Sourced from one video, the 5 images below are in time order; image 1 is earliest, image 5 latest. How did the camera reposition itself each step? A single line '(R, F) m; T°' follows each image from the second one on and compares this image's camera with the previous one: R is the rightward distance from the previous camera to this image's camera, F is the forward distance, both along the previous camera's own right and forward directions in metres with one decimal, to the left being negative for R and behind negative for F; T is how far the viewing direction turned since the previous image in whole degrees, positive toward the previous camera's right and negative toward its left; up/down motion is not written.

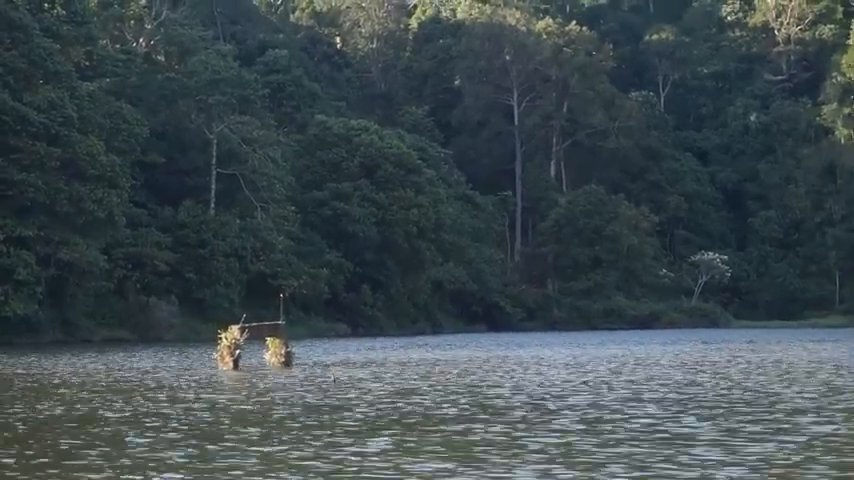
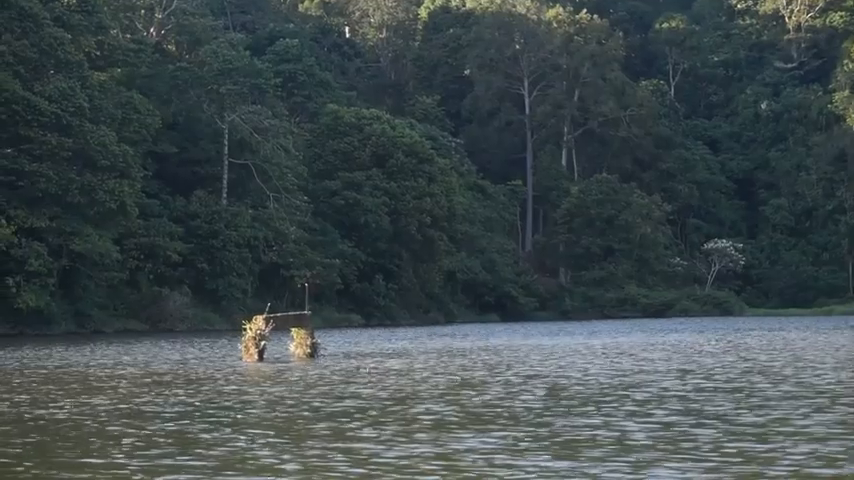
(-0.2, +0.3) m; 0°
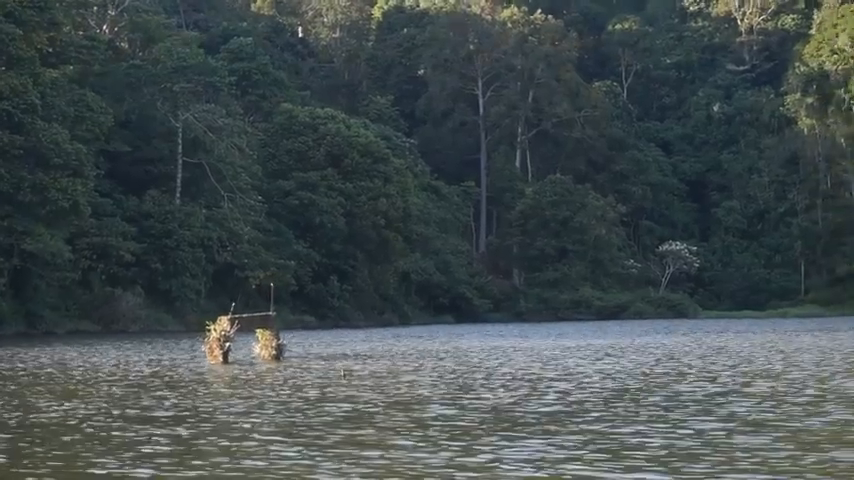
(-0.2, +0.3) m; +2°
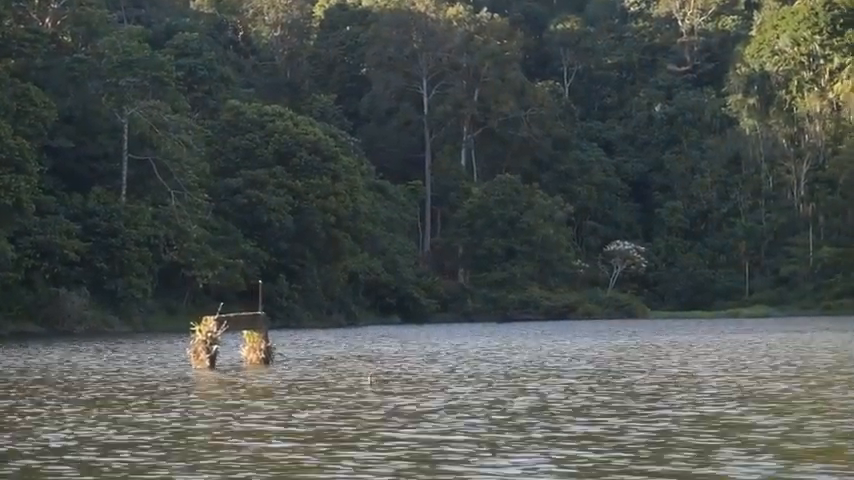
(-0.7, +0.9) m; +3°
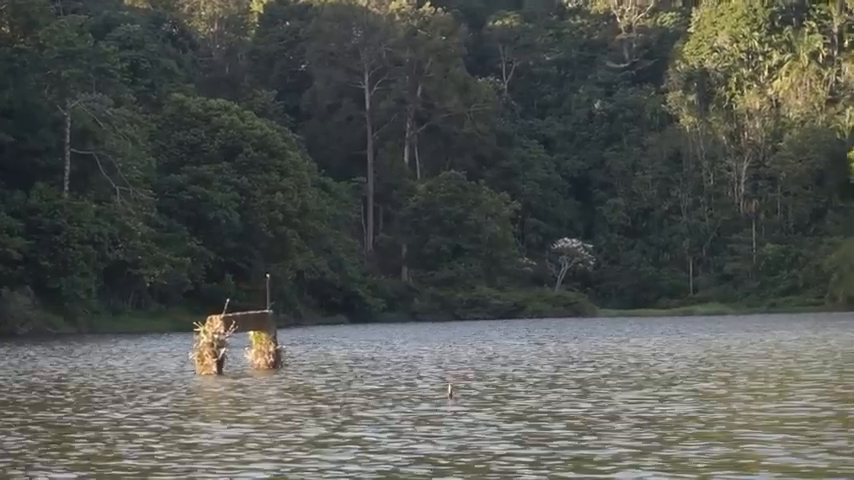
(-1.0, +1.2) m; +3°
